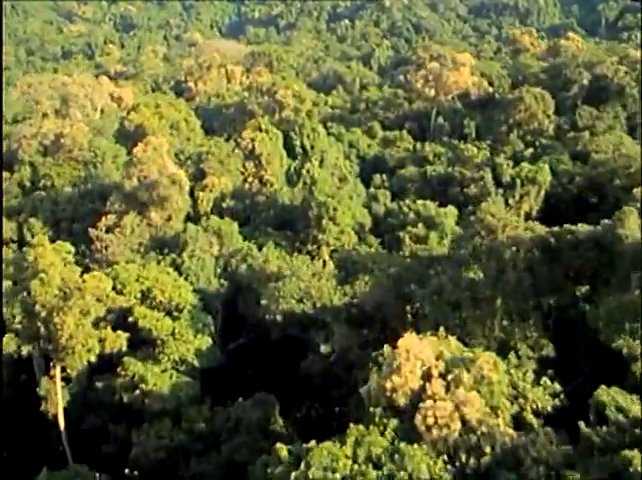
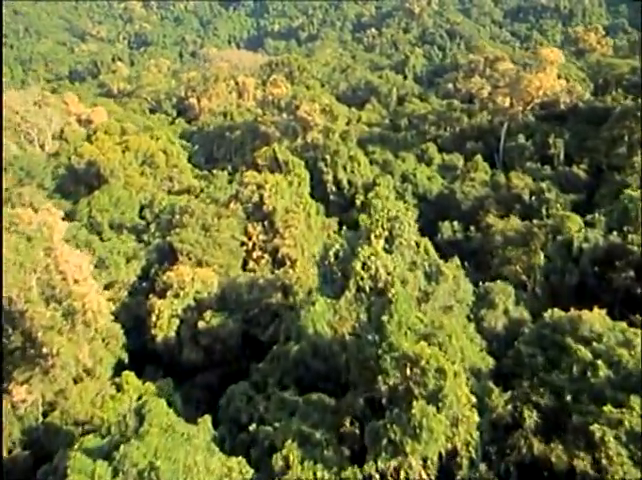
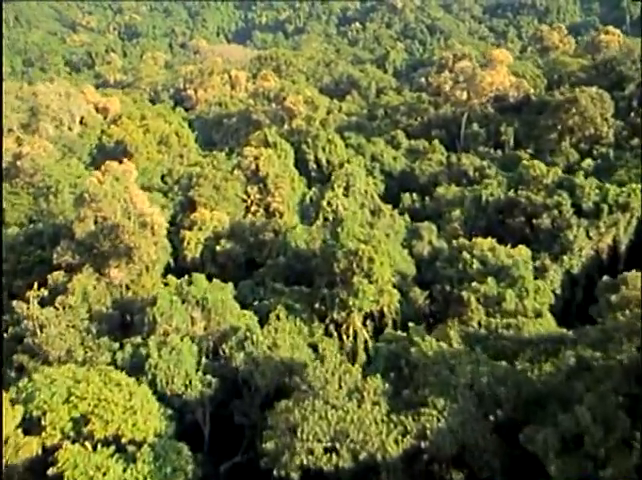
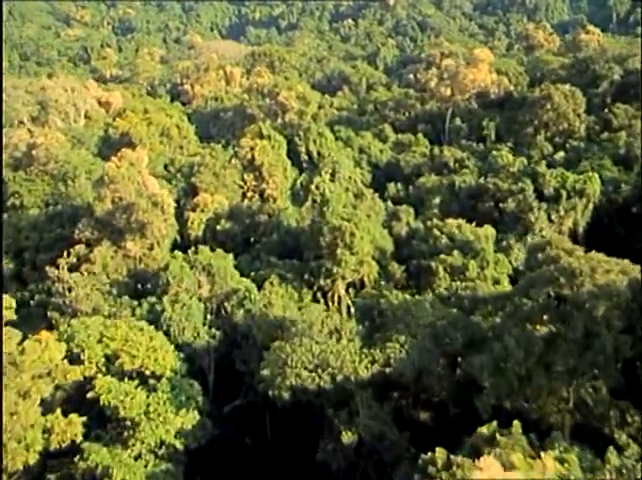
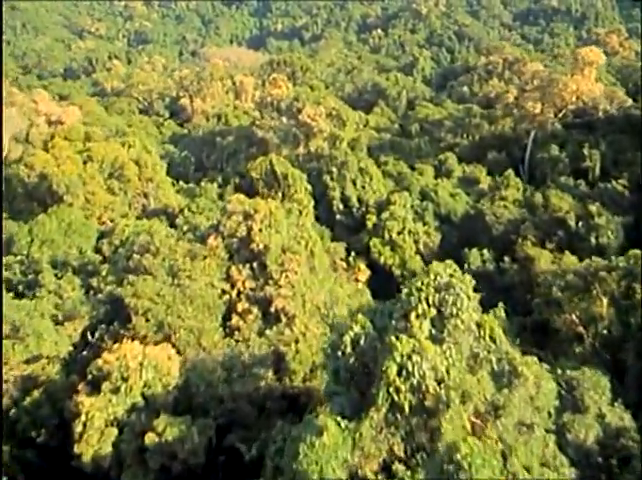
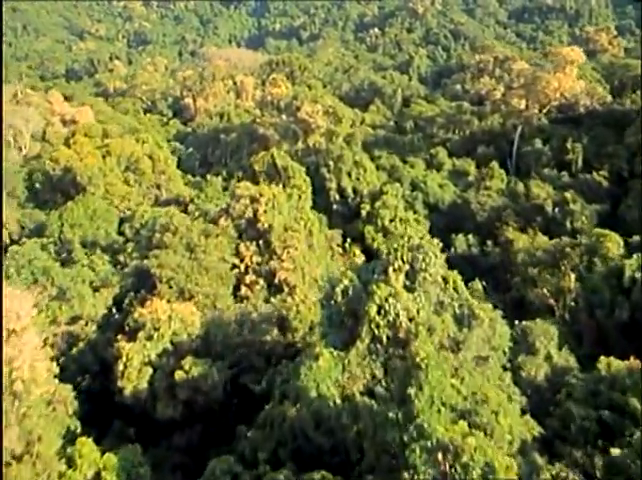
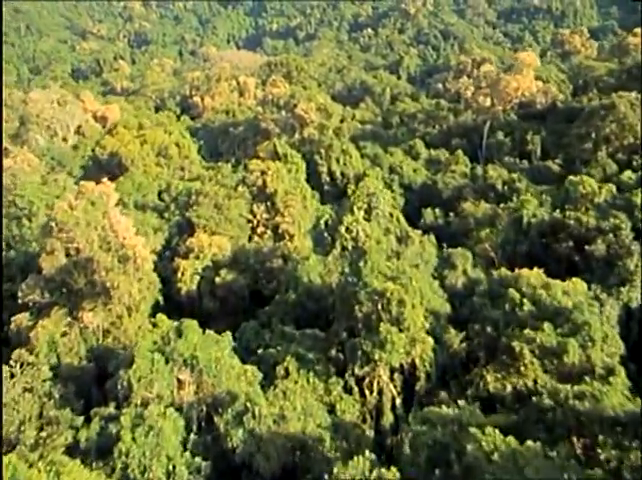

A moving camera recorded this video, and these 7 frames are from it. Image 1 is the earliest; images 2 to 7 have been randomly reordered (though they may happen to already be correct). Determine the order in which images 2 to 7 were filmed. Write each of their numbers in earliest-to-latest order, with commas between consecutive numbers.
4, 3, 7, 2, 6, 5
